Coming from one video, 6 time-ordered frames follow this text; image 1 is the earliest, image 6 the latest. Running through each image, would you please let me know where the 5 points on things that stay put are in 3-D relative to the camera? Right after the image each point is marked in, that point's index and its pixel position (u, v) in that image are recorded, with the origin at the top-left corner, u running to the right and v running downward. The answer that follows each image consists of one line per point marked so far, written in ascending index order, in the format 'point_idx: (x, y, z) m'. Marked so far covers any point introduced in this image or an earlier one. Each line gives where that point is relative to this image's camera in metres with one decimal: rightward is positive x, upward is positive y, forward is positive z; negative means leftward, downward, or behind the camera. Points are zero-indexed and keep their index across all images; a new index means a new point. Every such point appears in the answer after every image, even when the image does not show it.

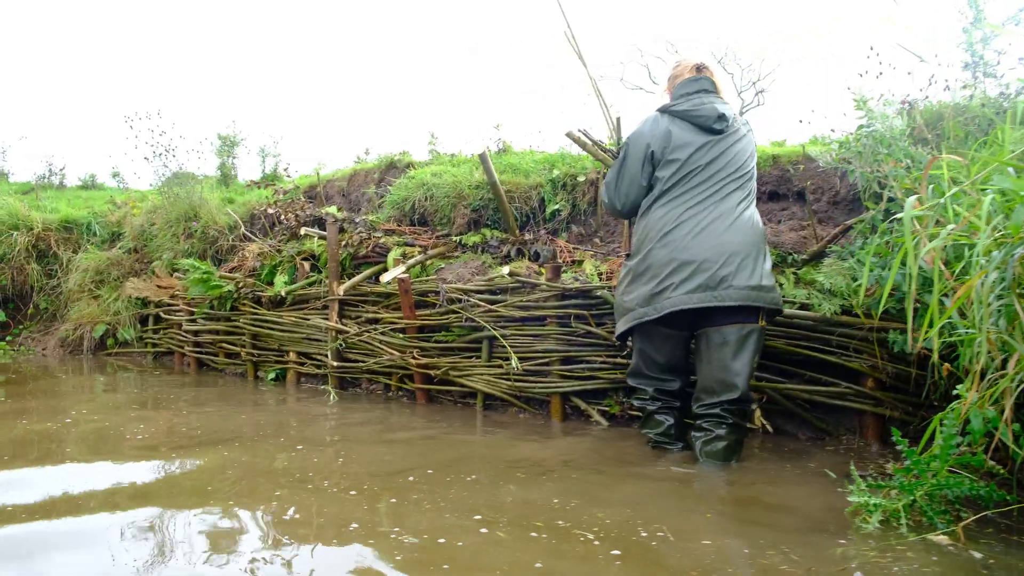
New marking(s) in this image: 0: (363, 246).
0: (-1.1, +0.3, +5.9) m
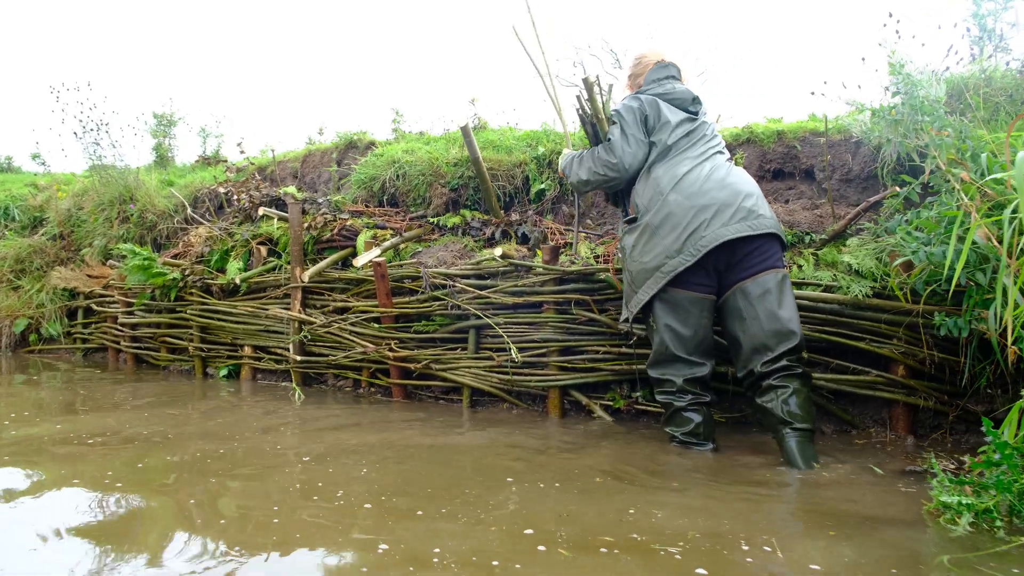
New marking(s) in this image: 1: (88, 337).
0: (-1.2, +0.4, +5.4) m
1: (-3.5, -0.4, +6.8) m
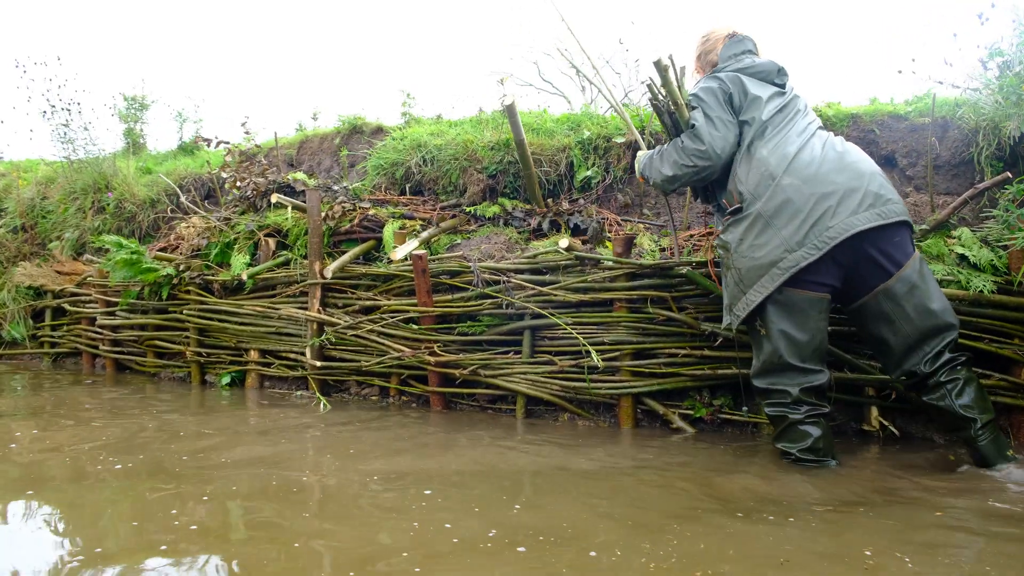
0: (-1.0, +0.4, +4.8) m
1: (-3.3, -0.4, +6.1) m
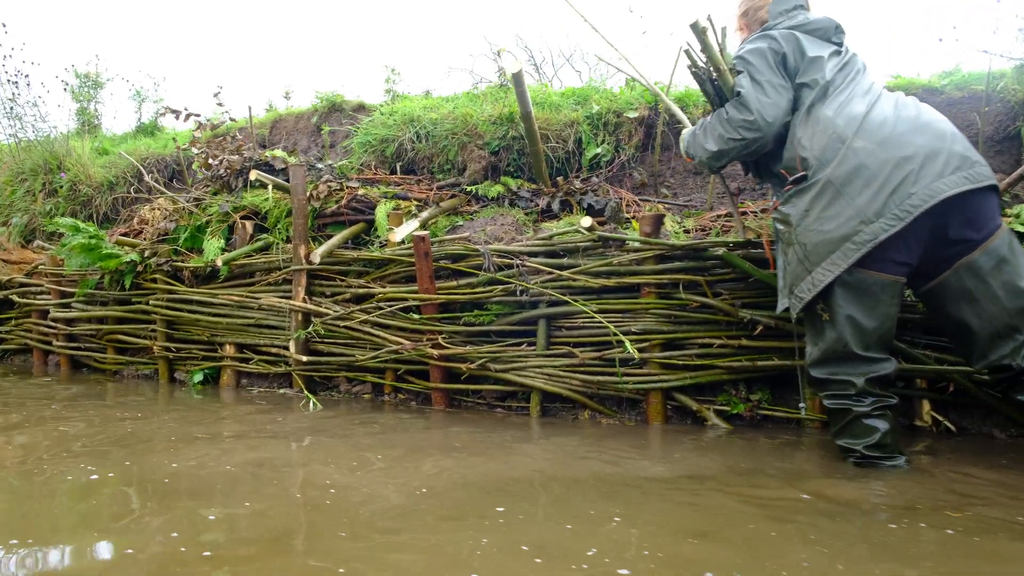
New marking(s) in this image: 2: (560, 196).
0: (-0.9, +0.5, +4.4) m
1: (-3.4, -0.3, +5.5) m
2: (+0.2, +0.5, +4.1) m
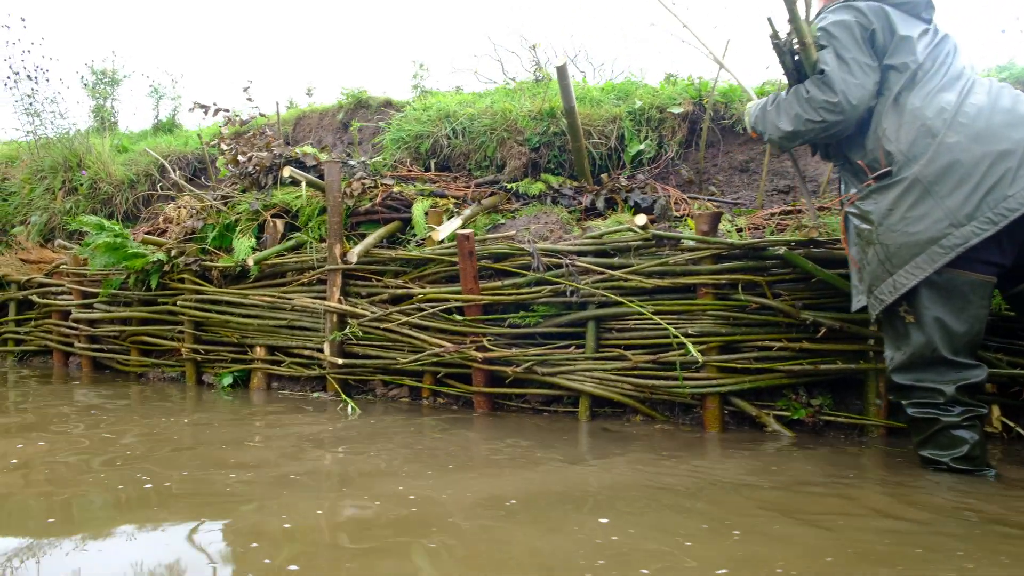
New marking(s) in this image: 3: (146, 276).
0: (-0.7, +0.5, +4.2) m
1: (-3.2, -0.3, +5.4) m
2: (+0.4, +0.4, +3.9) m
3: (-2.1, +0.1, +4.6) m
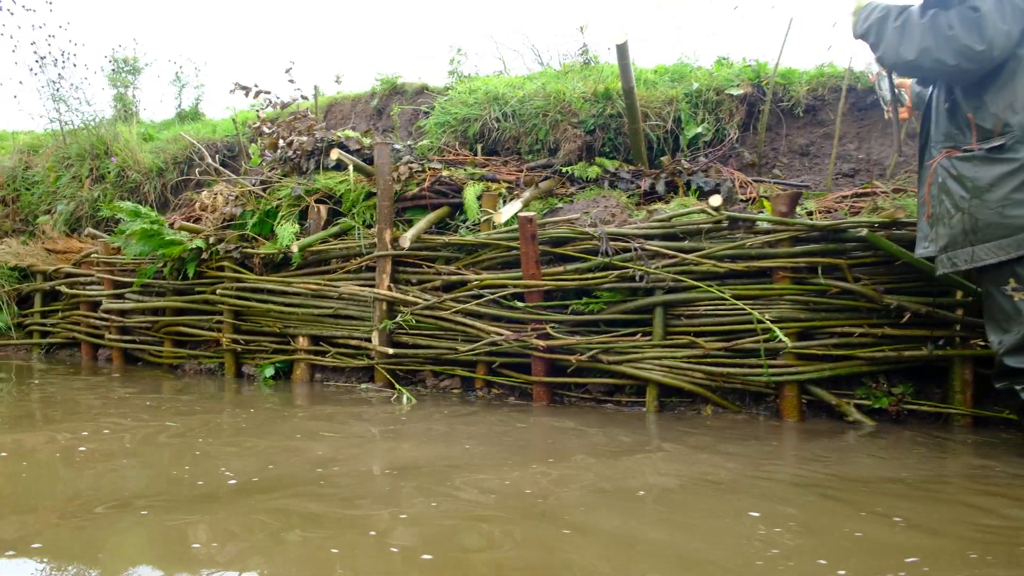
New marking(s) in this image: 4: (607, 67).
0: (-0.5, +0.5, +4.1) m
1: (-2.9, -0.3, +5.2) m
2: (+0.7, +0.5, +3.8) m
3: (-1.8, +0.1, +4.5) m
4: (+0.5, +1.2, +4.4) m
